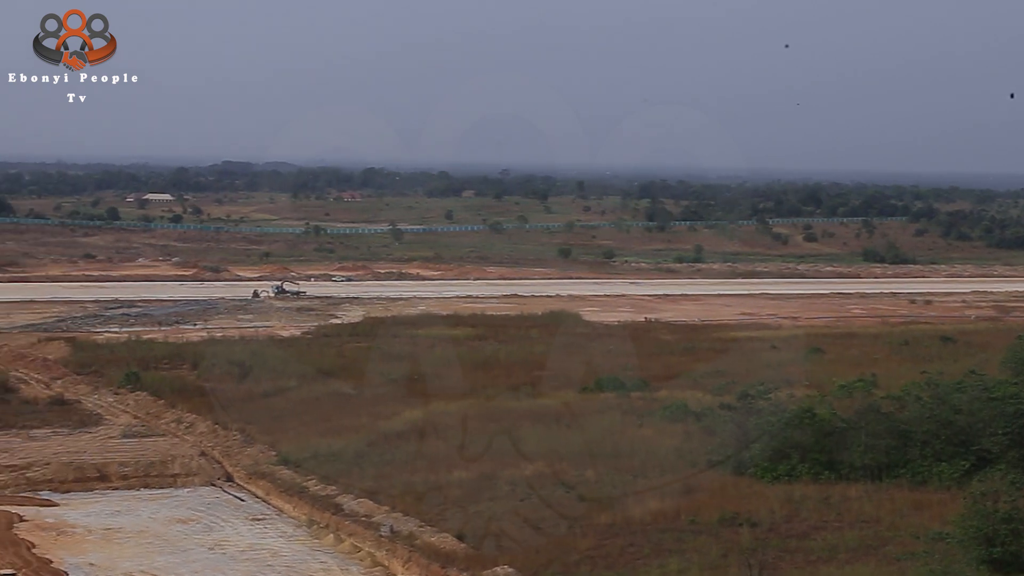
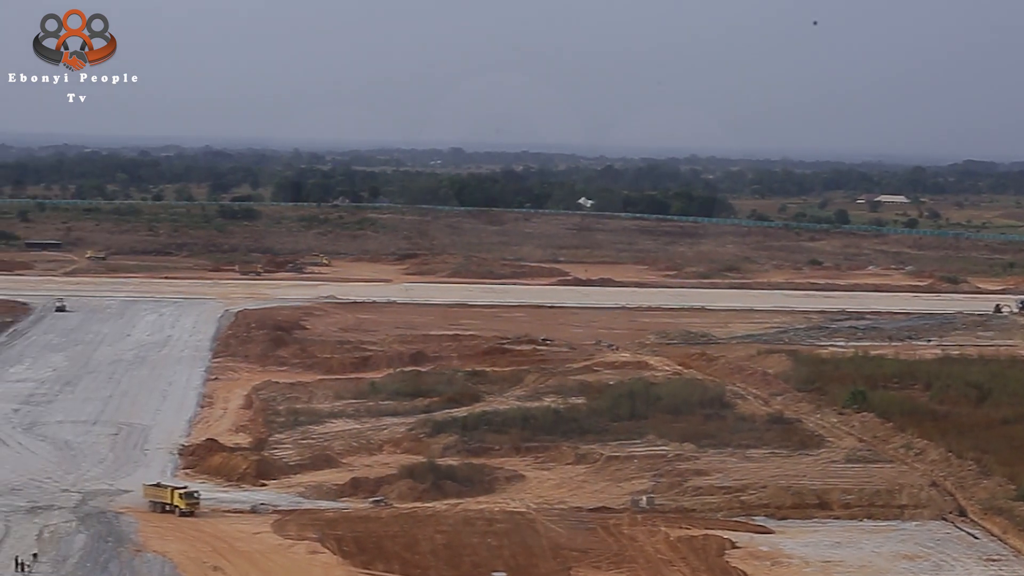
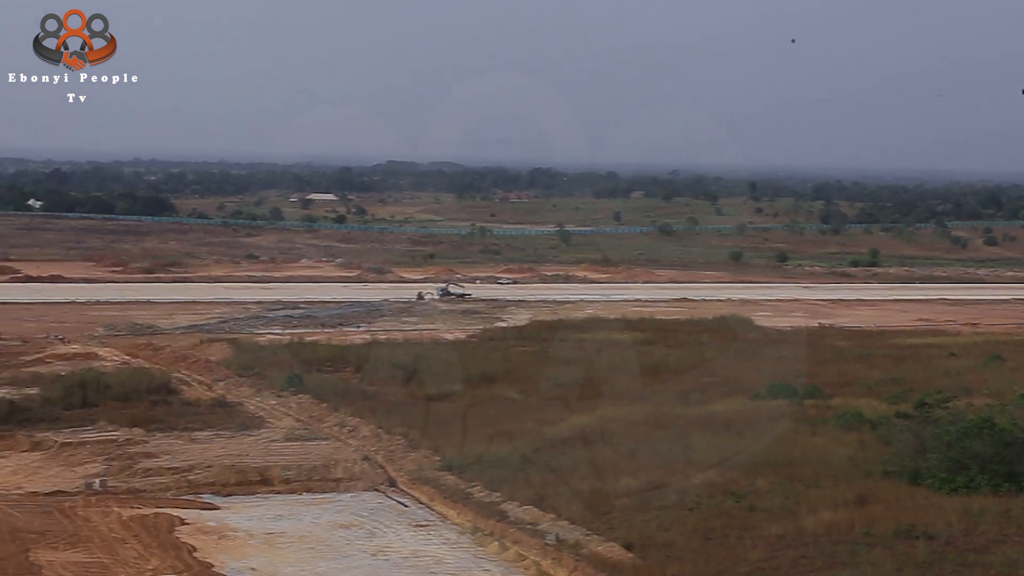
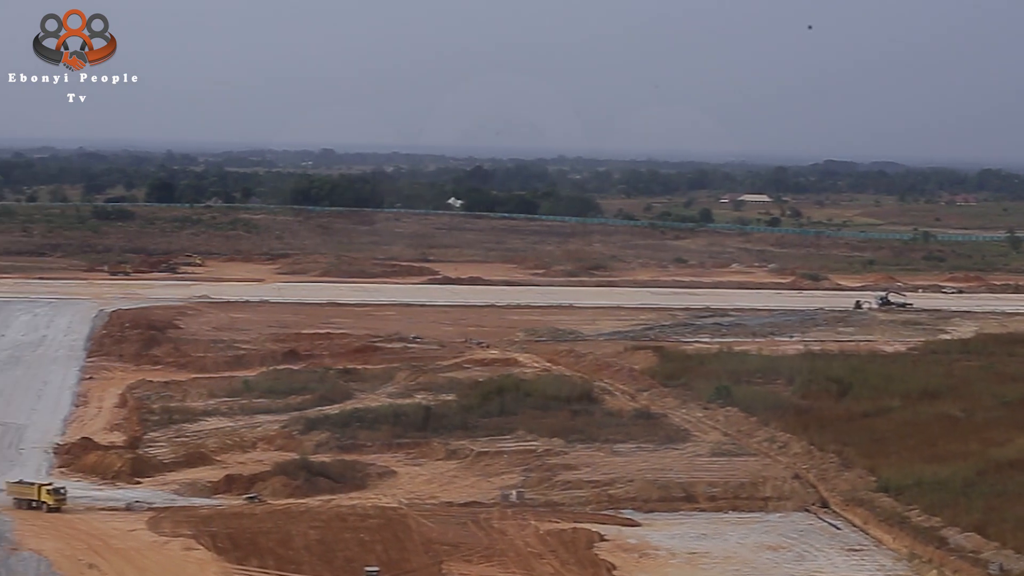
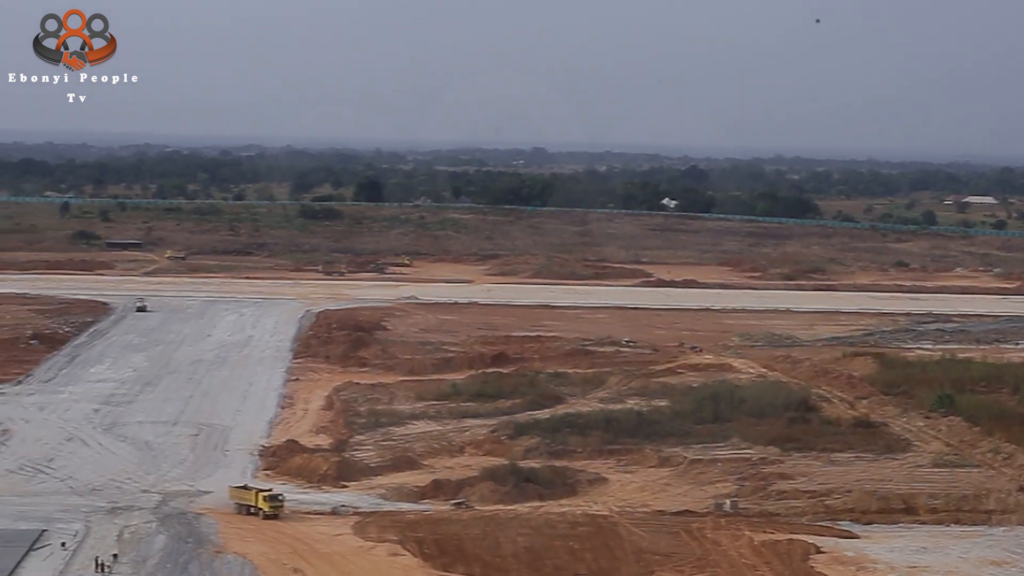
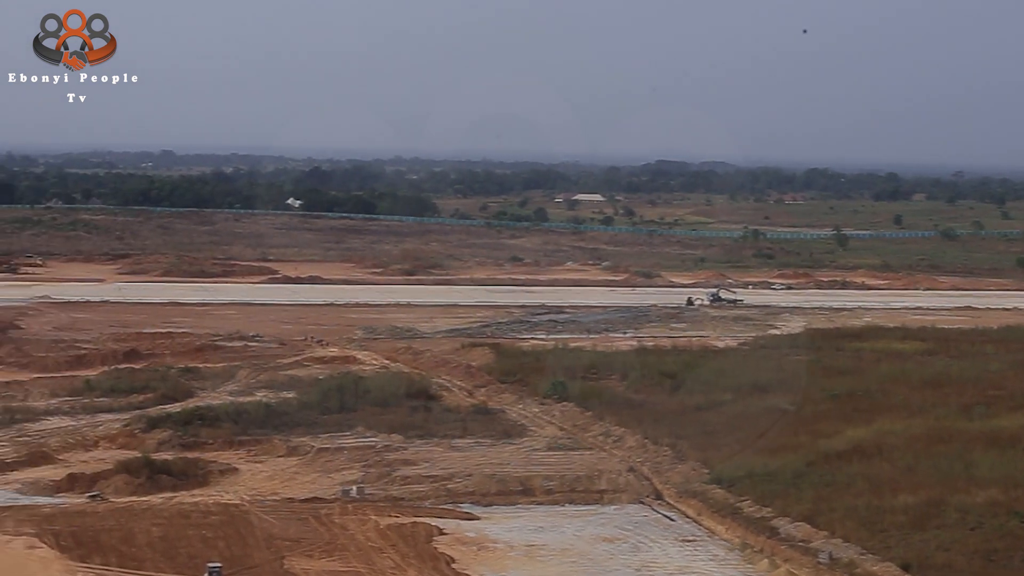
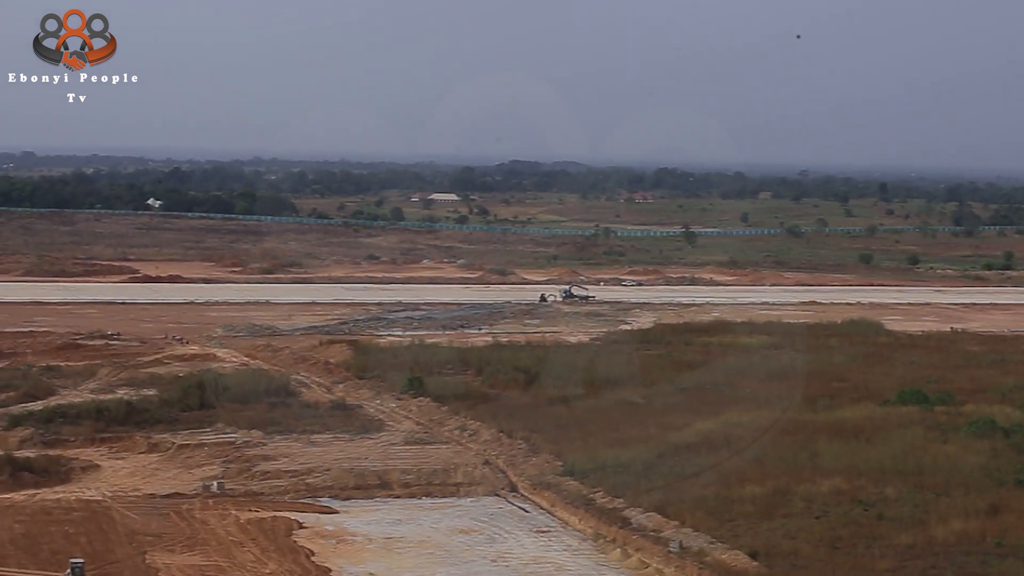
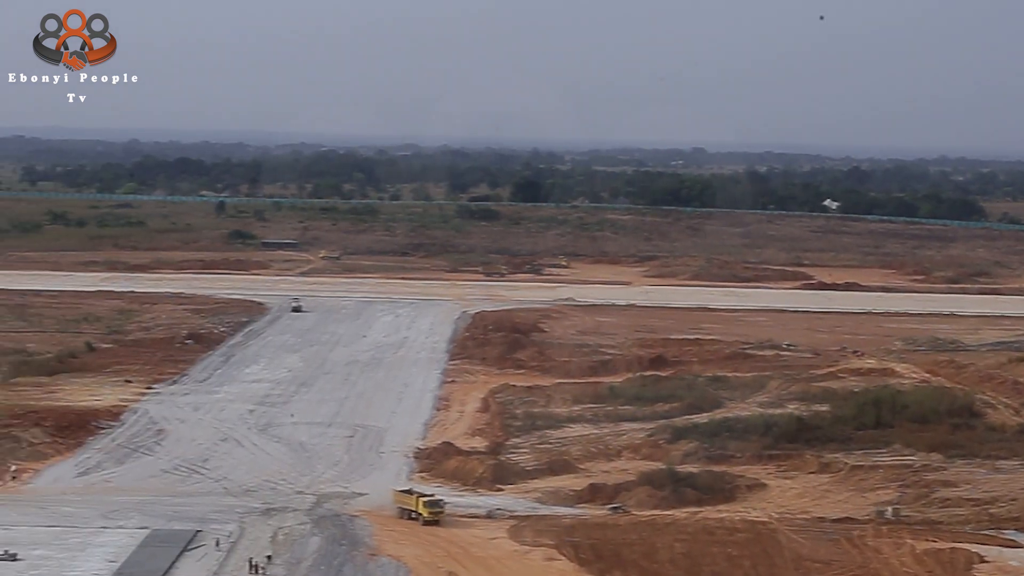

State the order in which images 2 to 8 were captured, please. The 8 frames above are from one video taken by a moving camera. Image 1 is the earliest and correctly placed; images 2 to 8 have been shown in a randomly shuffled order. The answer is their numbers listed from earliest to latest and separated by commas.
3, 7, 6, 4, 2, 5, 8
